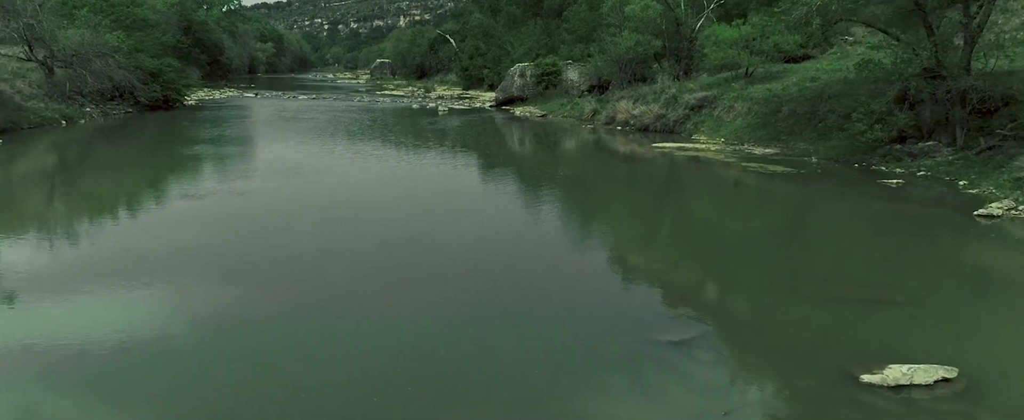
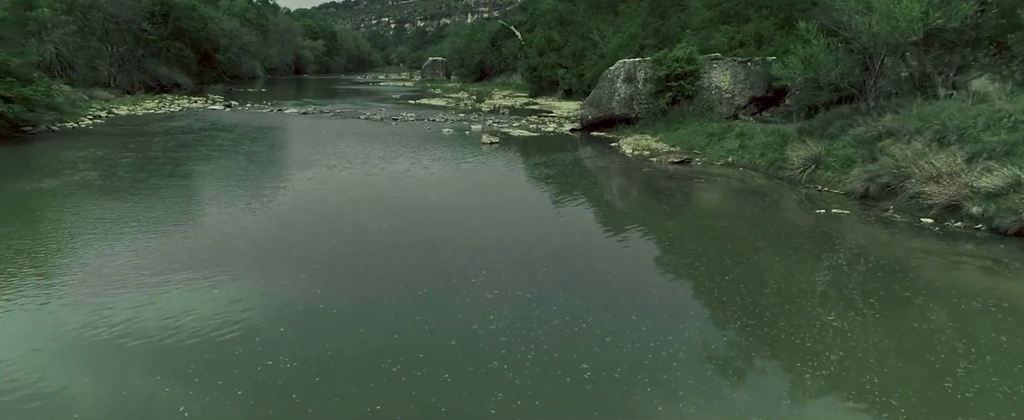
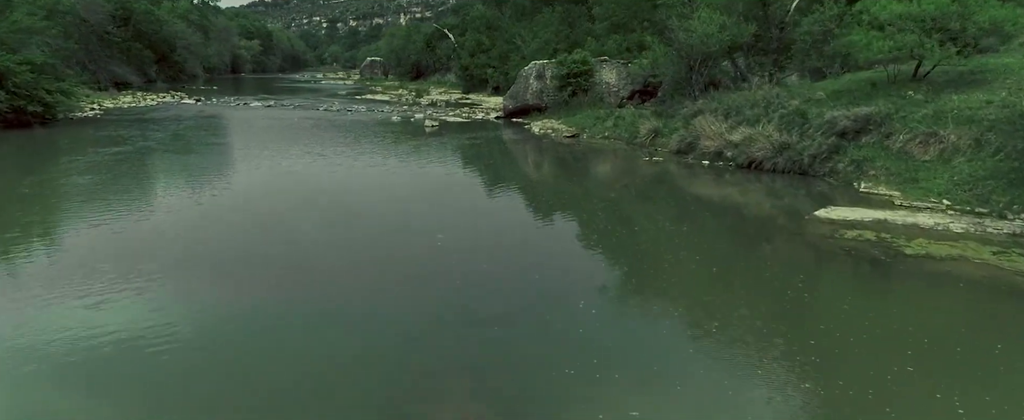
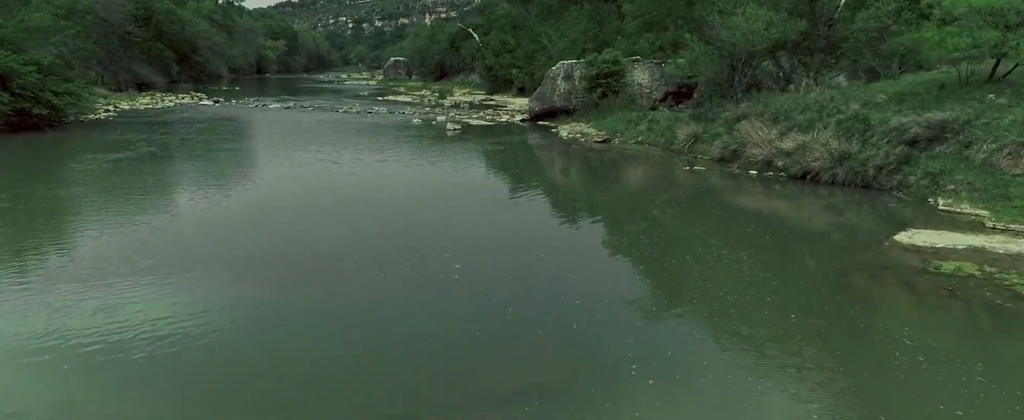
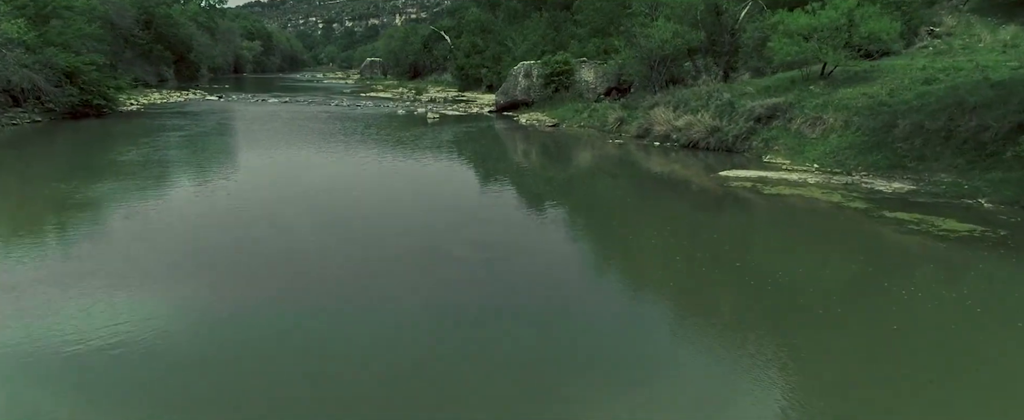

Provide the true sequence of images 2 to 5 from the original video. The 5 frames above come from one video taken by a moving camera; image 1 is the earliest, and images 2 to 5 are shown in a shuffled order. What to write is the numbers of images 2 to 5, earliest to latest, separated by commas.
5, 3, 4, 2
